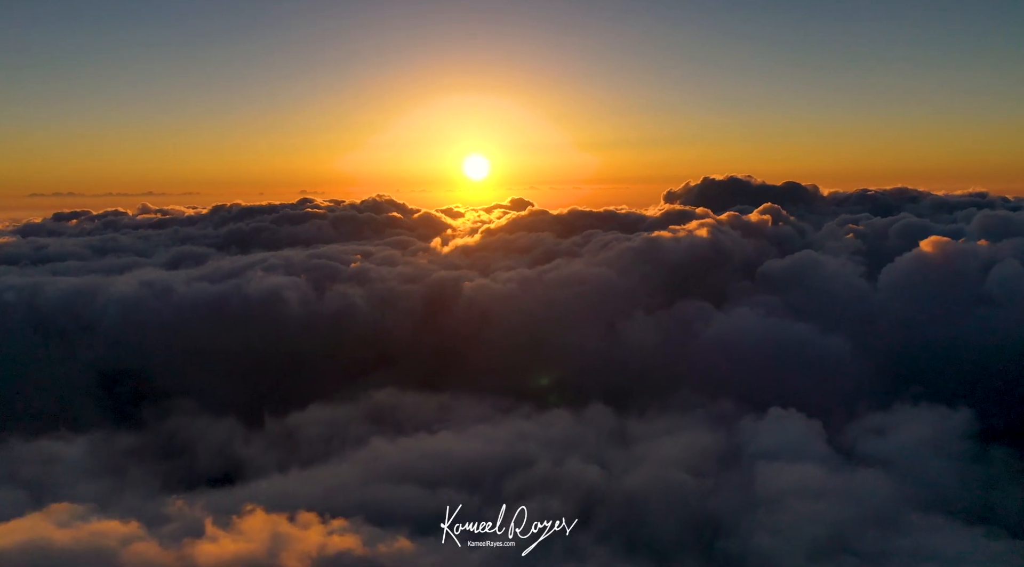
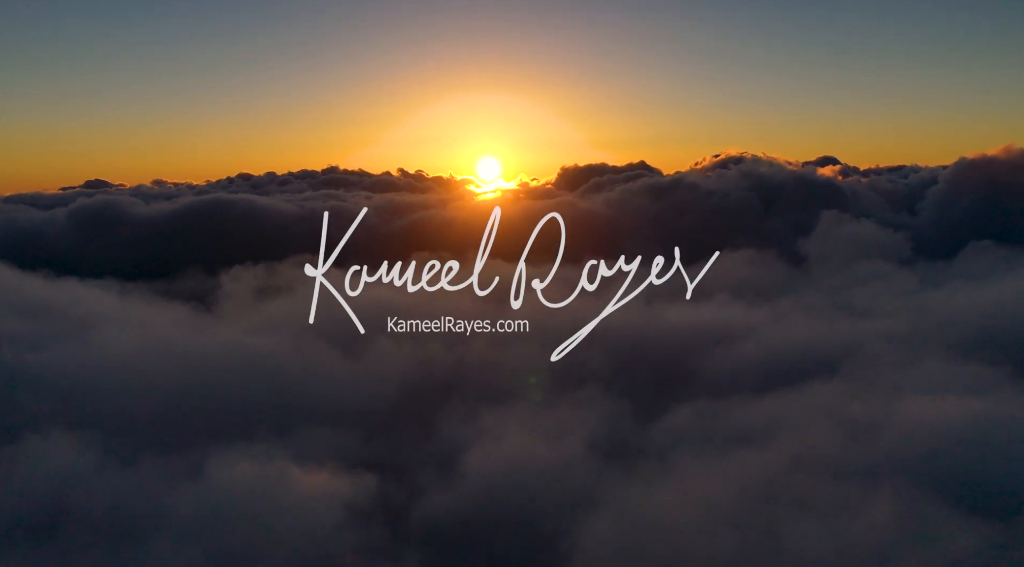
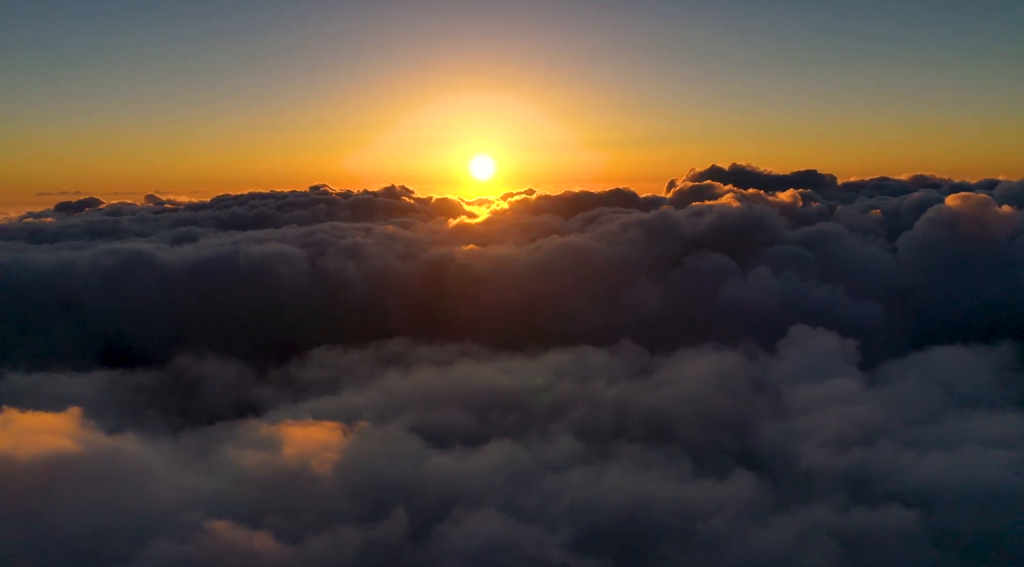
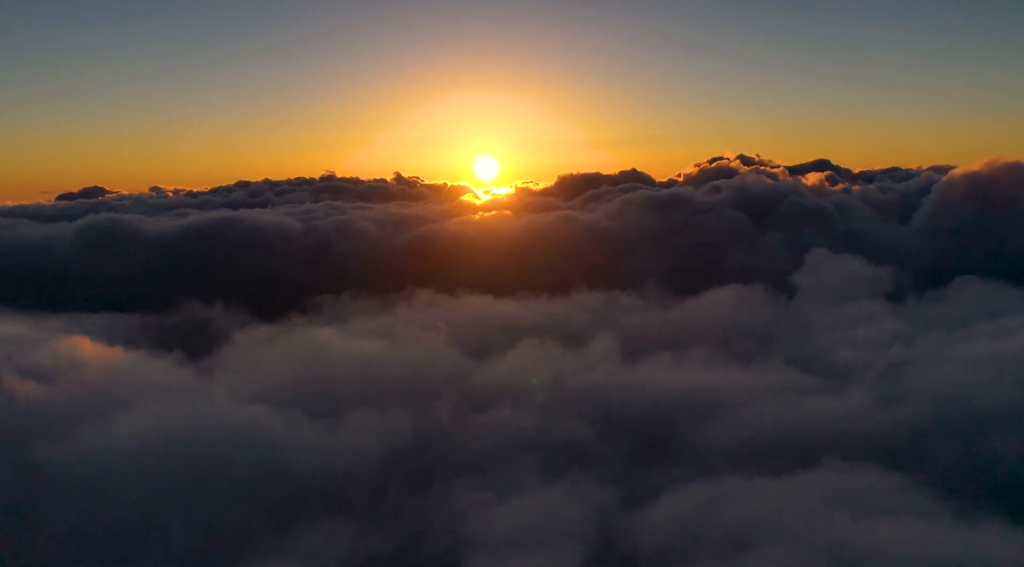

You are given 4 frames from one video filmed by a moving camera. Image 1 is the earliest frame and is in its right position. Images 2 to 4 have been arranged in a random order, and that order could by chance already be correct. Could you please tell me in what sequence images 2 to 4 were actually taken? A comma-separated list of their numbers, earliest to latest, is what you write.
3, 4, 2
